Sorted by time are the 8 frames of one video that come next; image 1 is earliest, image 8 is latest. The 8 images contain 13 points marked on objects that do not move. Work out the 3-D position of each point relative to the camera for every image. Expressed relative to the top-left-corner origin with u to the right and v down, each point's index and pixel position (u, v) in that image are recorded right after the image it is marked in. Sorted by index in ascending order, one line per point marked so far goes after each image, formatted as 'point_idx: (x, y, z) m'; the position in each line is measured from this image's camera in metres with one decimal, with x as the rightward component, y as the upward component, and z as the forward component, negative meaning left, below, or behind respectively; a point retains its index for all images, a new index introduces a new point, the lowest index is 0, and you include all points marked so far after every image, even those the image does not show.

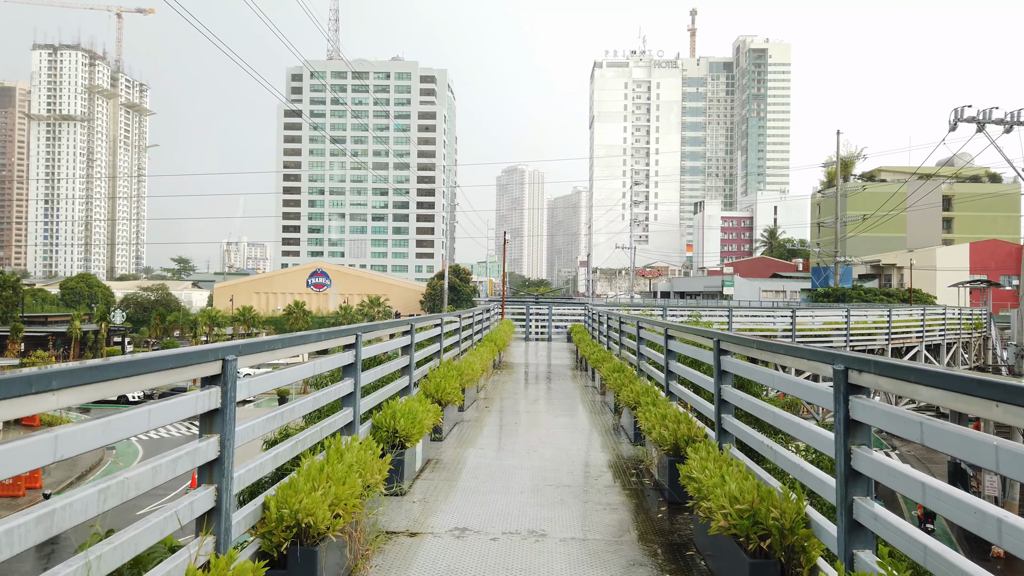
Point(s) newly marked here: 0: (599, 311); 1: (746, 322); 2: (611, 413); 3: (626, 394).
0: (+1.9, -0.5, +14.5) m
1: (+7.1, -1.0, +19.8) m
2: (+1.2, -1.5, +7.9) m
3: (+1.1, -1.1, +6.3) m
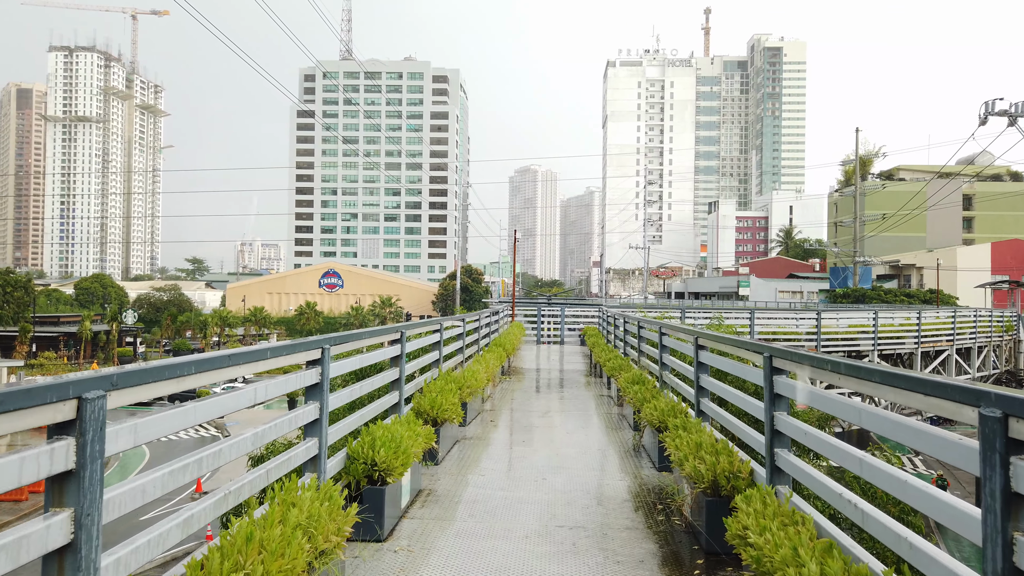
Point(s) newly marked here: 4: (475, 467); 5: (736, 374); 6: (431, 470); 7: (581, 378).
0: (+2.1, -0.5, +13.7) m
1: (+7.4, -1.0, +18.9) m
2: (+1.3, -1.5, +7.1) m
3: (+1.2, -1.1, +5.5) m
4: (-0.3, -1.5, +5.5) m
5: (+1.7, -0.6, +5.0) m
6: (-0.7, -1.5, +5.4) m
7: (+1.3, -1.7, +11.9) m
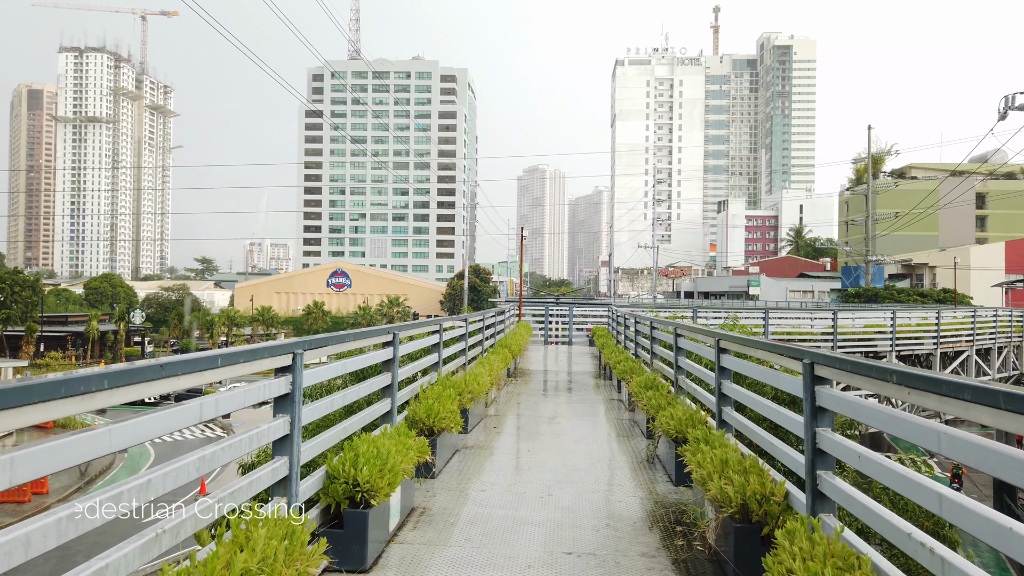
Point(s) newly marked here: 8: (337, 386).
0: (+2.3, -0.5, +13.2) m
1: (+7.6, -1.0, +18.3) m
2: (+1.3, -1.5, +6.6) m
3: (+1.2, -1.0, +5.1) m
4: (-0.3, -1.5, +5.1) m
5: (+1.7, -0.6, +4.6) m
6: (-0.6, -1.5, +4.9) m
7: (+1.4, -1.6, +11.5) m
8: (-2.2, -1.3, +8.6) m
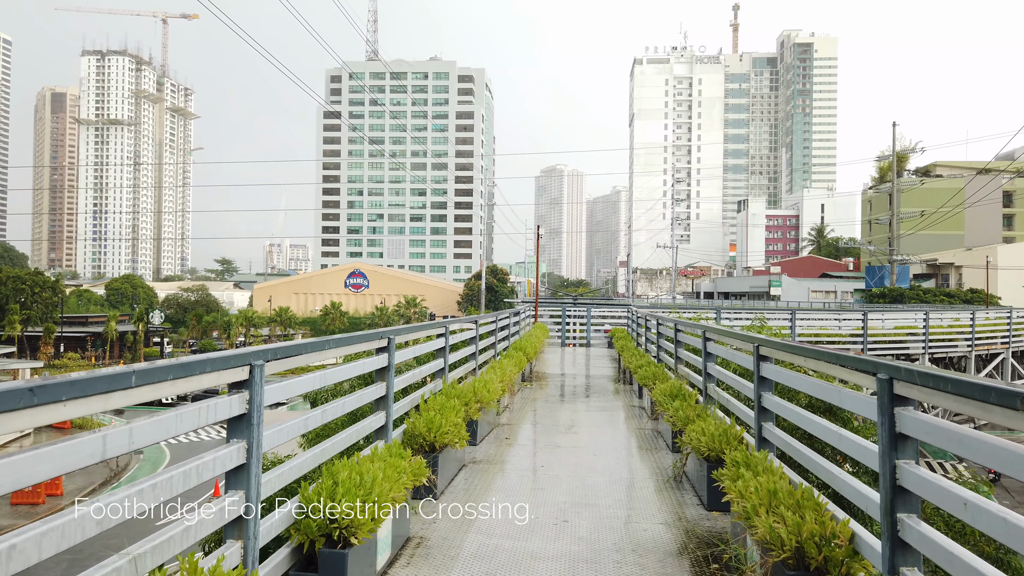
0: (+2.6, -0.5, +12.6) m
1: (+8.0, -1.0, +17.6) m
2: (+1.5, -1.5, +6.1) m
3: (+1.3, -1.0, +4.5) m
4: (-0.2, -1.5, +4.6) m
5: (+1.8, -0.6, +4.0) m
6: (-0.6, -1.5, +4.4) m
7: (+1.6, -1.6, +10.9) m
8: (-2.1, -1.3, +8.1) m
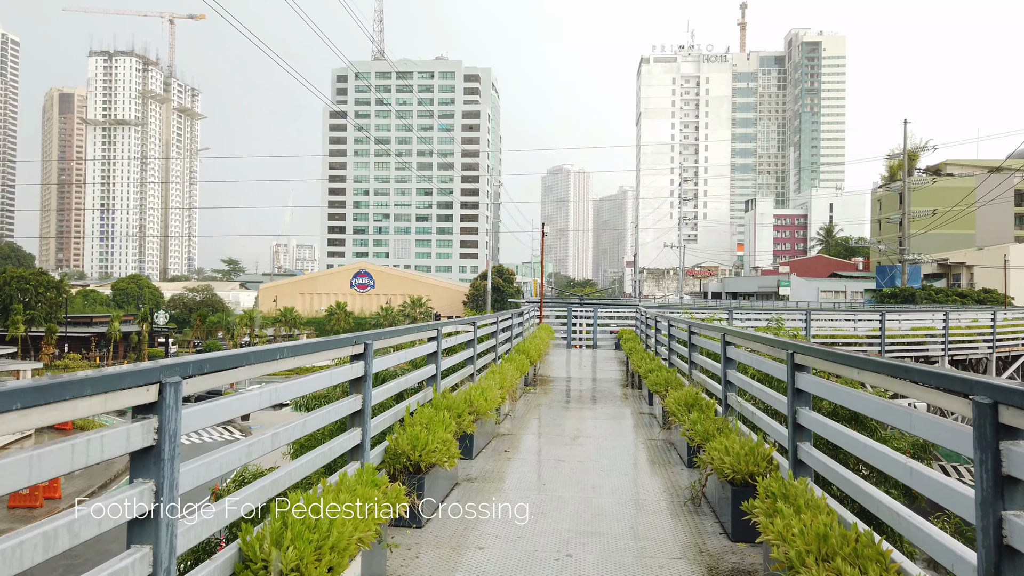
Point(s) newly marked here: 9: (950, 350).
0: (+2.6, -0.5, +12.1) m
1: (+8.2, -1.0, +17.0) m
2: (+1.5, -1.5, +5.5) m
3: (+1.3, -1.0, +4.0) m
4: (-0.2, -1.5, +4.0) m
5: (+1.8, -0.6, +3.4) m
6: (-0.6, -1.5, +3.9) m
7: (+1.7, -1.6, +10.4) m
8: (-2.1, -1.3, +7.6) m
9: (+12.5, -1.8, +18.7) m
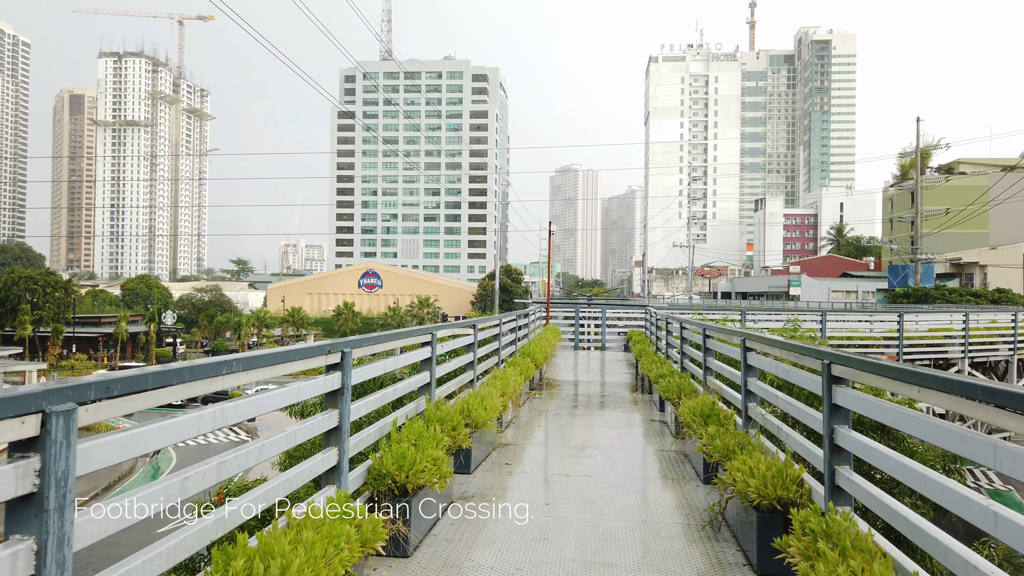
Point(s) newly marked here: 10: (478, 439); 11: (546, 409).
0: (+2.7, -0.5, +11.6) m
1: (+8.3, -1.0, +16.5) m
2: (+1.5, -1.5, +5.1) m
3: (+1.2, -1.0, +3.5) m
4: (-0.3, -1.5, +3.6) m
5: (+1.7, -0.6, +3.0) m
6: (-0.6, -1.5, +3.5) m
7: (+1.7, -1.6, +9.9) m
8: (-2.0, -1.3, +7.2) m
9: (+12.7, -1.8, +18.1) m
10: (-0.3, -1.3, +5.7) m
11: (+0.4, -1.6, +8.6) m
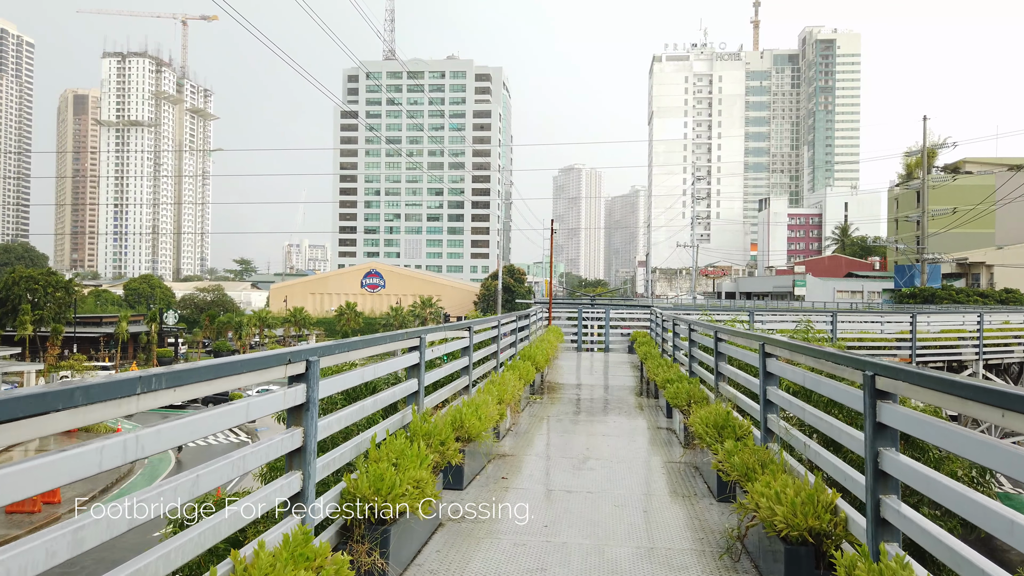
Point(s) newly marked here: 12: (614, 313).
0: (+2.7, -0.5, +11.2) m
1: (+8.3, -1.0, +16.0) m
2: (+1.4, -1.5, +4.7) m
3: (+1.2, -1.0, +3.1) m
4: (-0.3, -1.5, +3.2) m
5: (+1.7, -0.6, +2.6) m
6: (-0.6, -1.5, +3.1) m
7: (+1.7, -1.6, +9.5) m
8: (-2.0, -1.3, +6.8) m
9: (+12.7, -1.8, +17.6) m
10: (-0.3, -1.3, +5.3) m
11: (+0.4, -1.6, +8.2) m
12: (+2.9, -0.7, +18.5) m
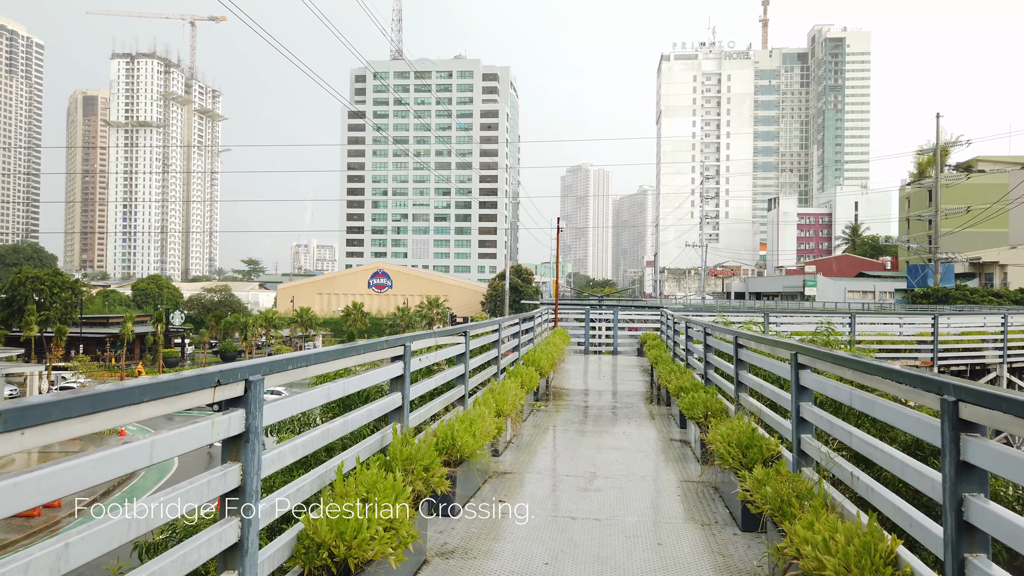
0: (+2.8, -0.5, +10.6) m
1: (+8.5, -1.0, +15.4) m
2: (+1.4, -1.5, +4.1) m
3: (+1.2, -1.0, +2.6) m
4: (-0.3, -1.5, +2.7) m
5: (+1.7, -0.6, +2.1) m
6: (-0.7, -1.5, +2.6) m
7: (+1.8, -1.6, +9.0) m
8: (-2.0, -1.3, +6.3) m
9: (+12.9, -1.8, +17.0) m
10: (-0.3, -1.3, +4.8) m
11: (+0.5, -1.6, +7.7) m
12: (+3.0, -0.7, +18.0) m
